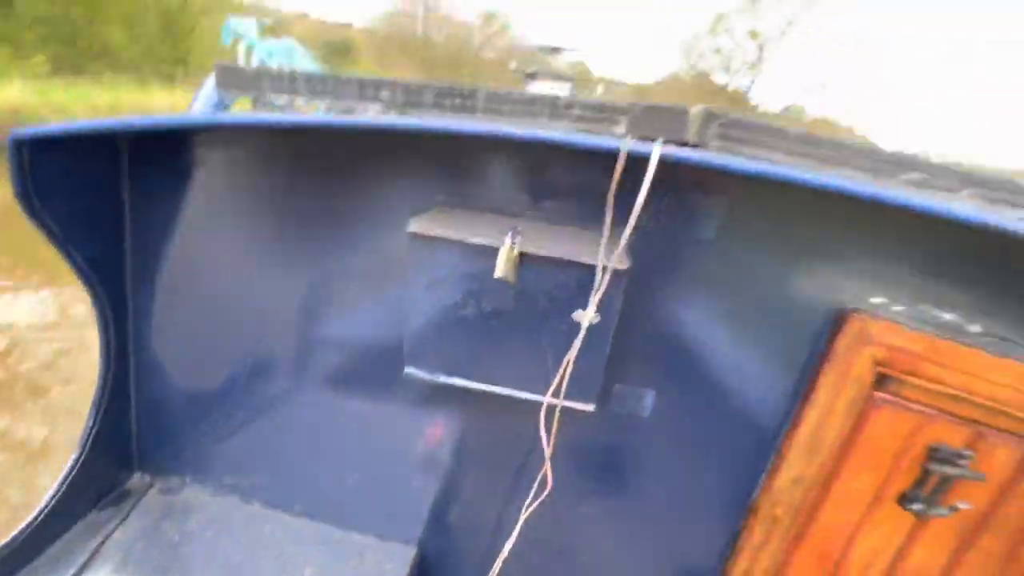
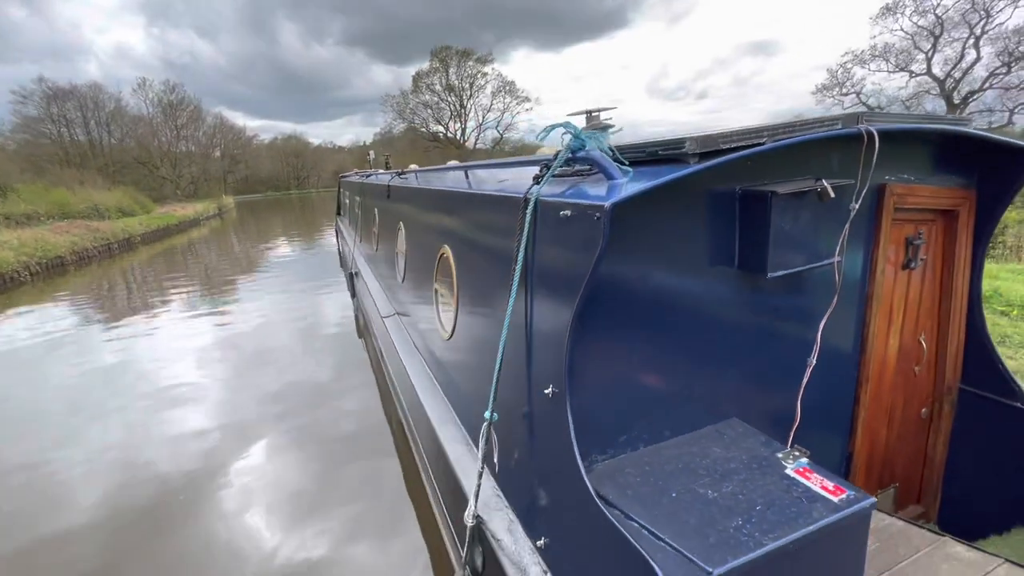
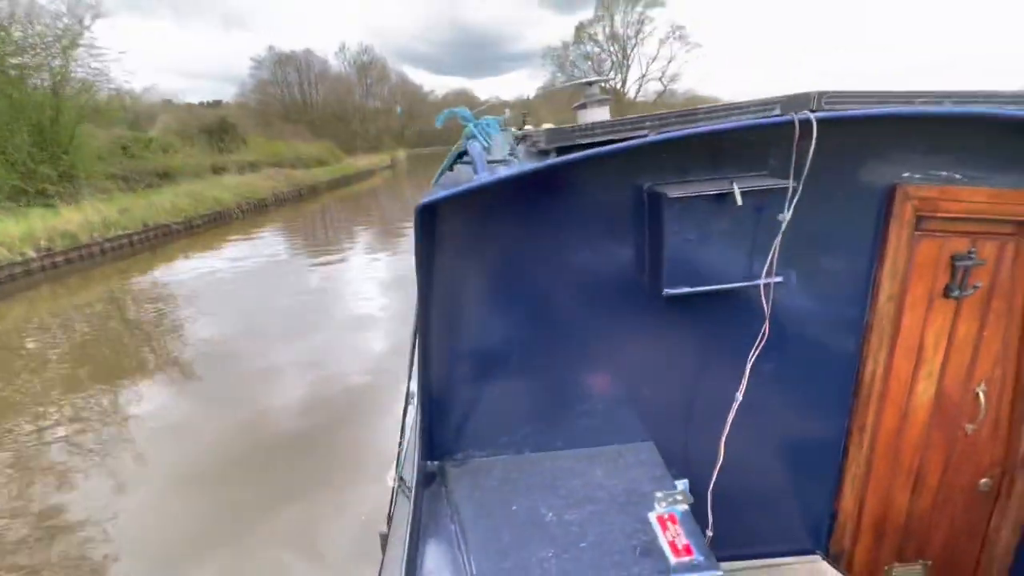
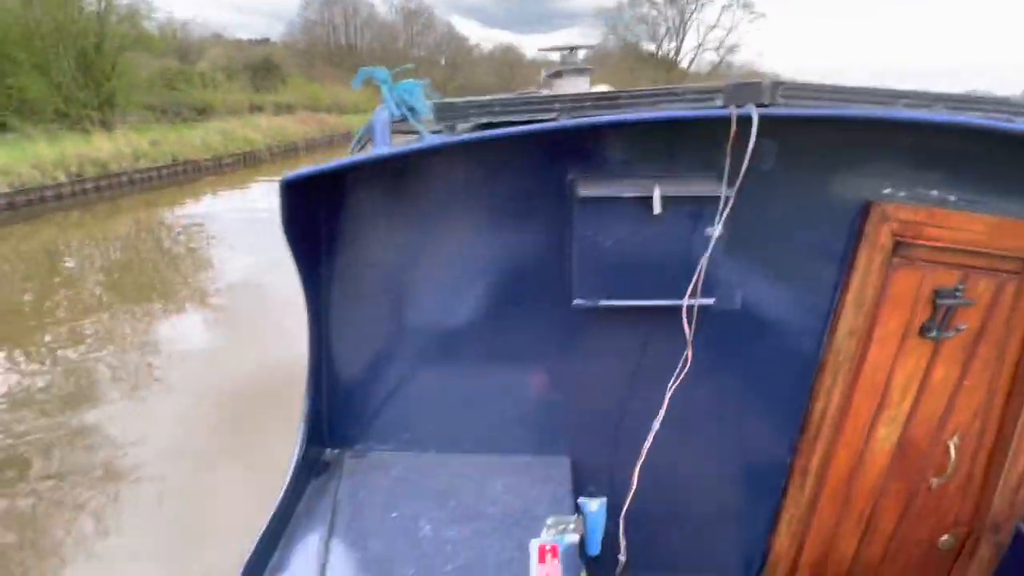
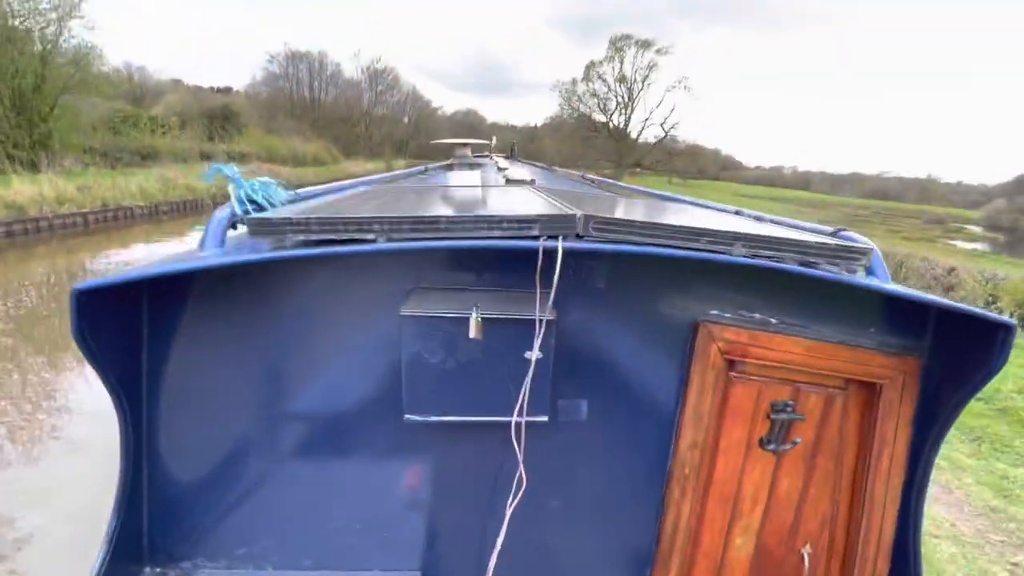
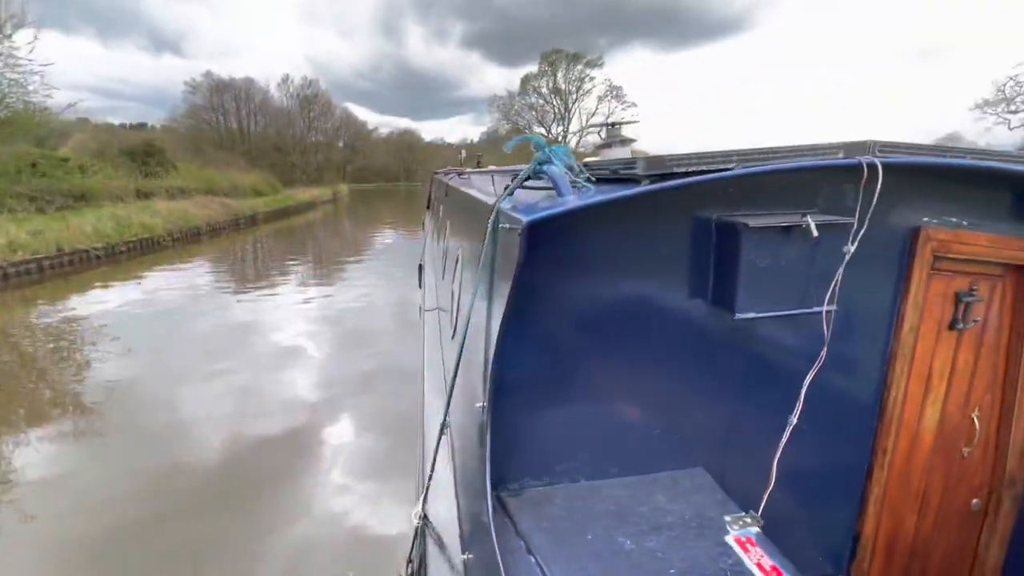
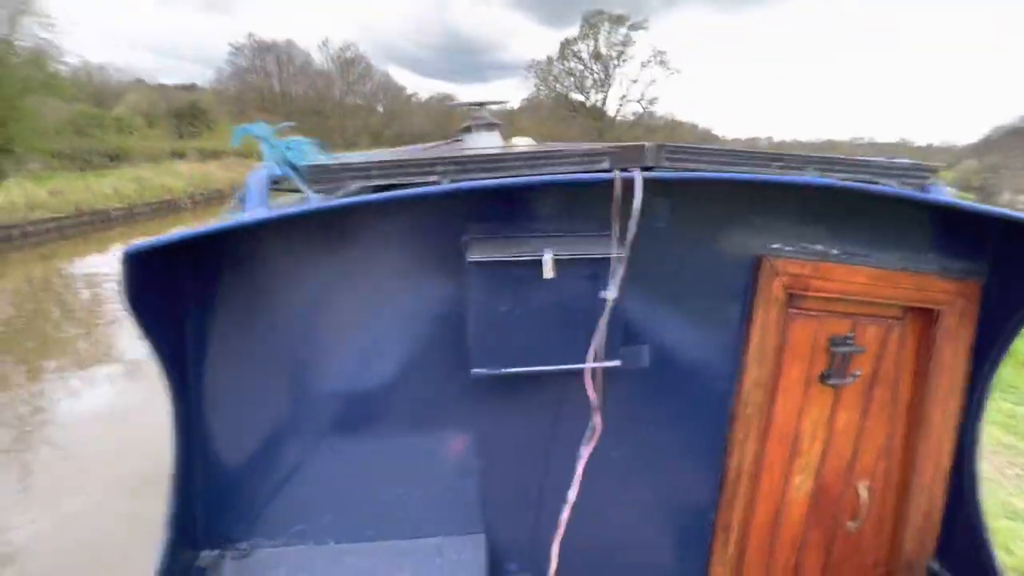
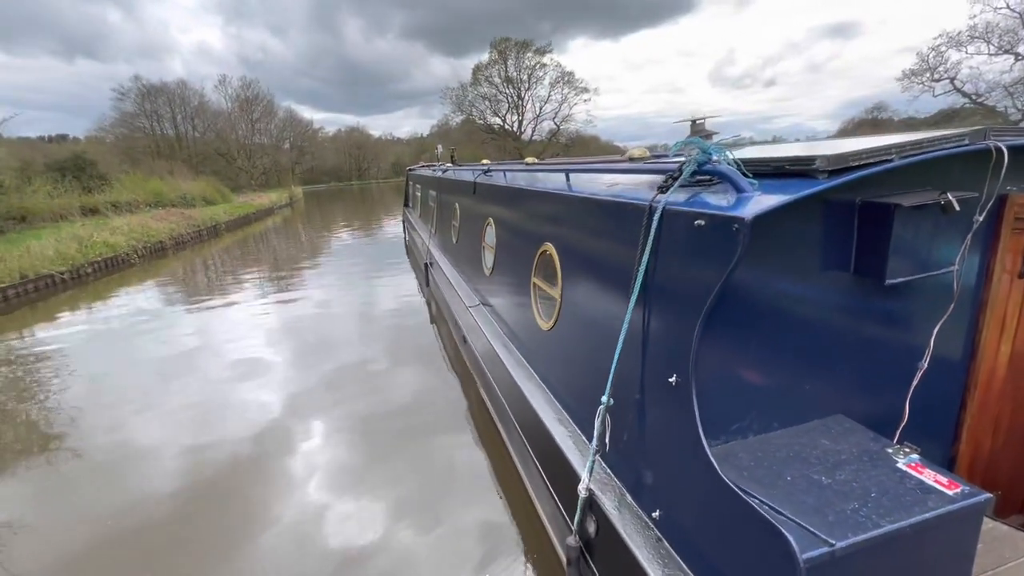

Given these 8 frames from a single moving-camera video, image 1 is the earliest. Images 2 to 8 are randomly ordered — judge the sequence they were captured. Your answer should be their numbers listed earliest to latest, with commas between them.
5, 7, 4, 3, 6, 2, 8
